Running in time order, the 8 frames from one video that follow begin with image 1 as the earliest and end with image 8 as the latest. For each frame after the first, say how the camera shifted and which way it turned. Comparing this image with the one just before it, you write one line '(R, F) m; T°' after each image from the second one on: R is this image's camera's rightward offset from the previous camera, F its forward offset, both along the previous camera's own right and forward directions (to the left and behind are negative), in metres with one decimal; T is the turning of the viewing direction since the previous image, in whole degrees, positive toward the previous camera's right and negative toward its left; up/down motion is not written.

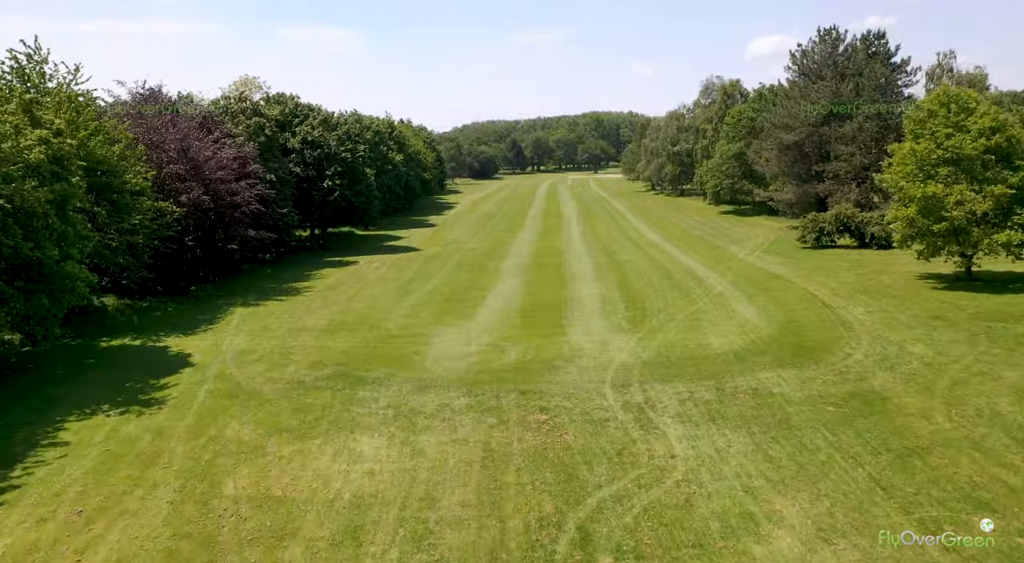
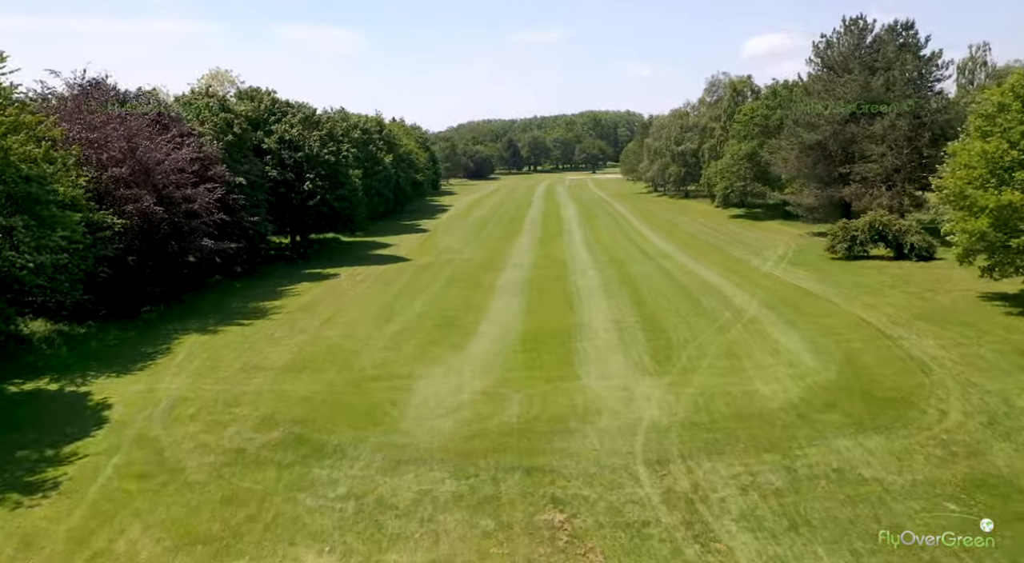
(-0.1, +3.8) m; 0°
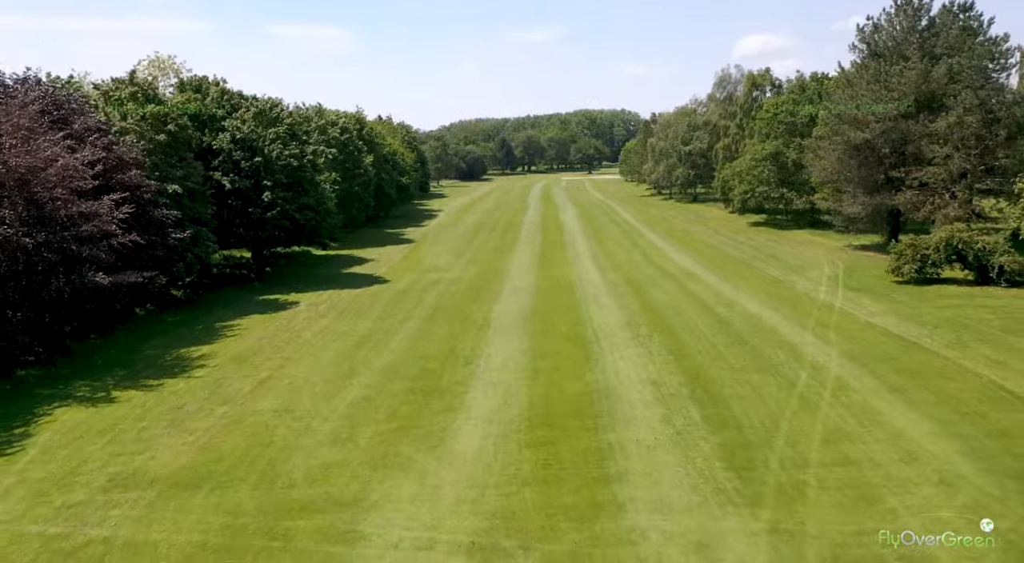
(-0.1, +6.3) m; 0°
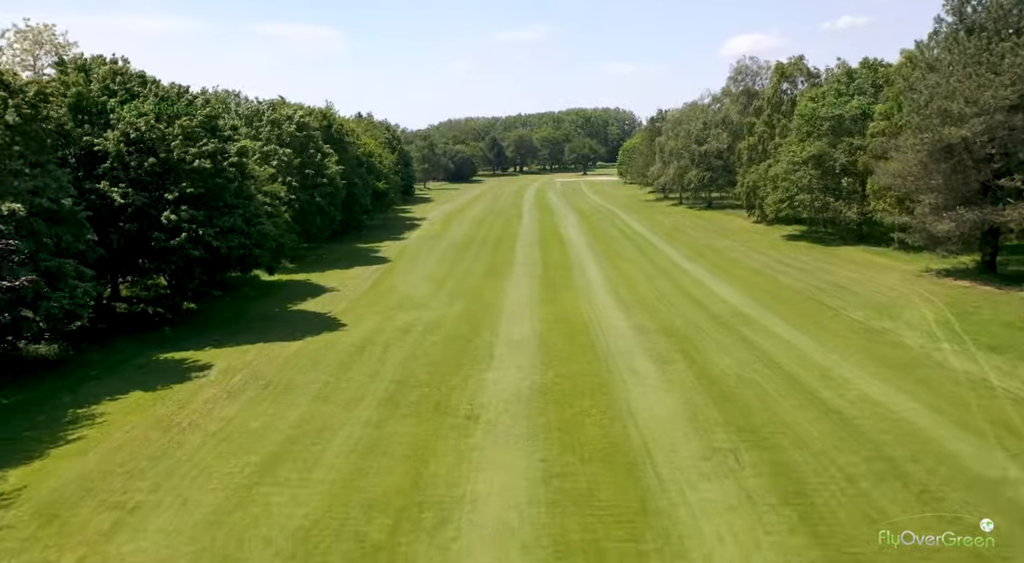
(-0.2, +8.4) m; +1°
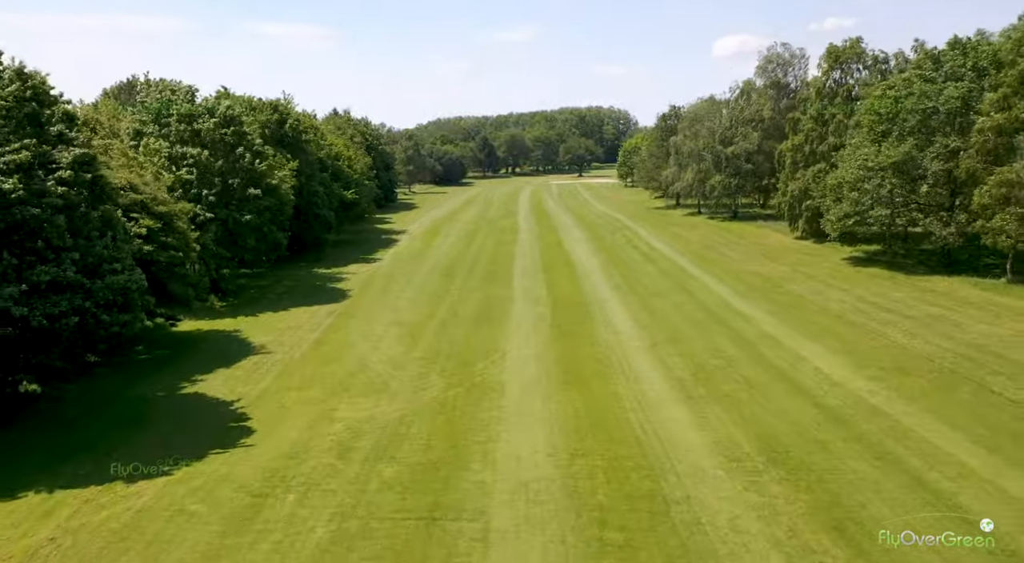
(-0.3, +9.7) m; +1°
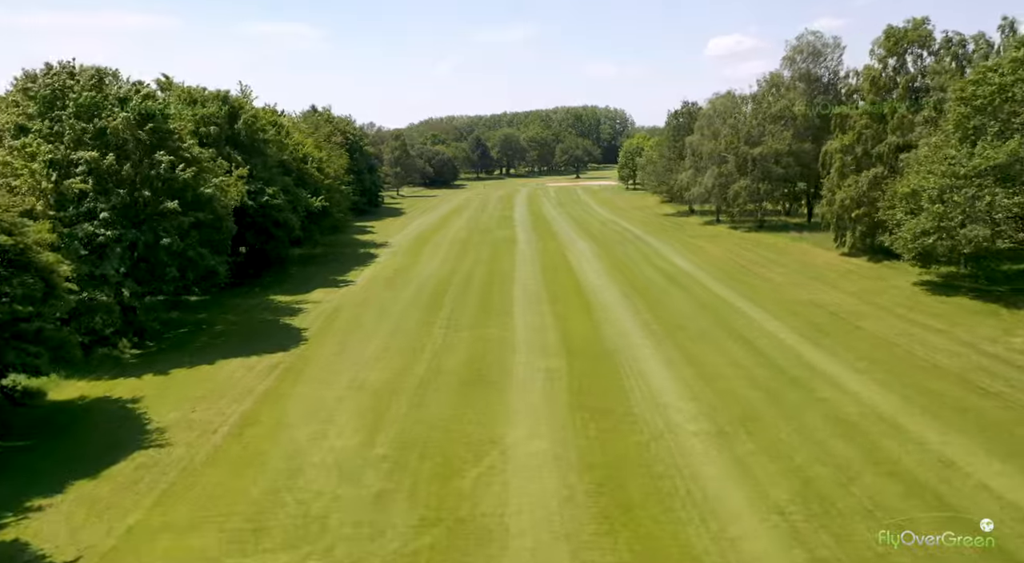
(-0.2, +7.3) m; 0°
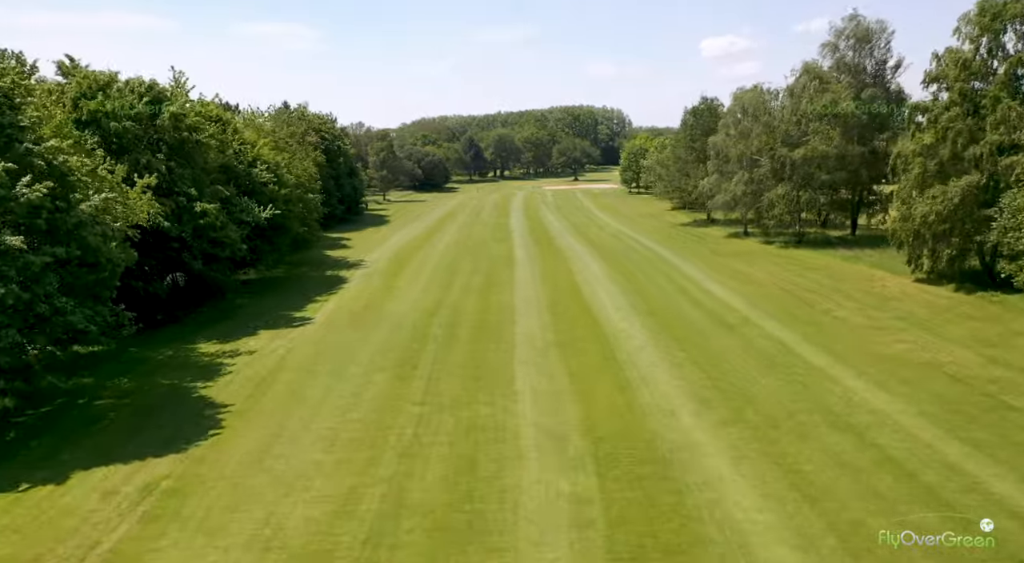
(-0.2, +7.9) m; 0°
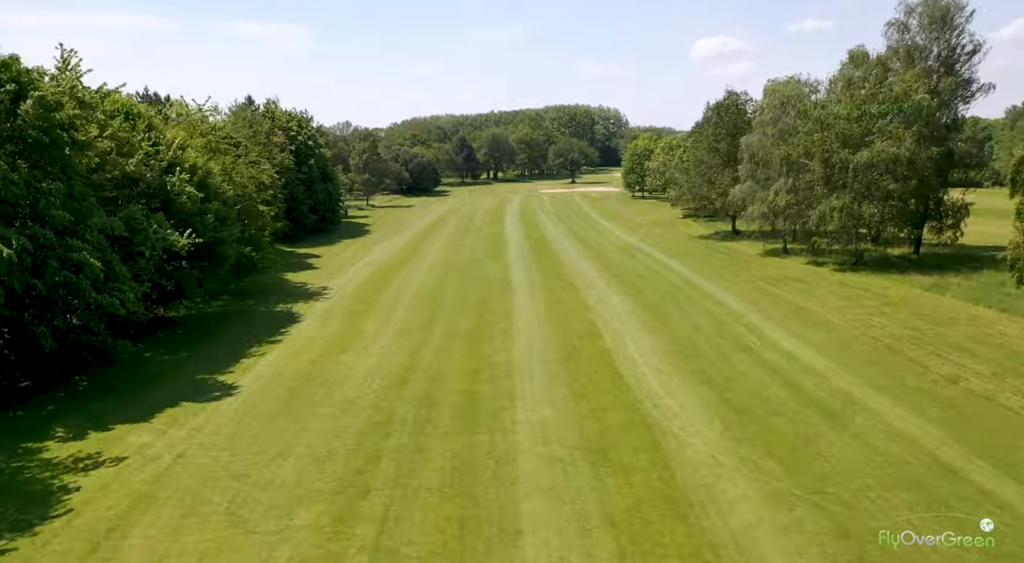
(-0.2, +8.3) m; 0°
